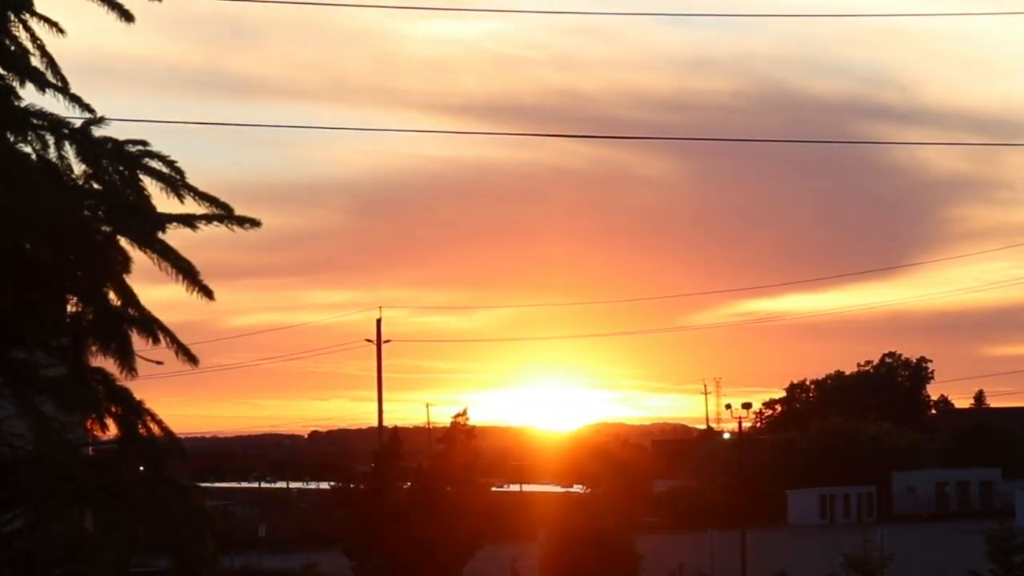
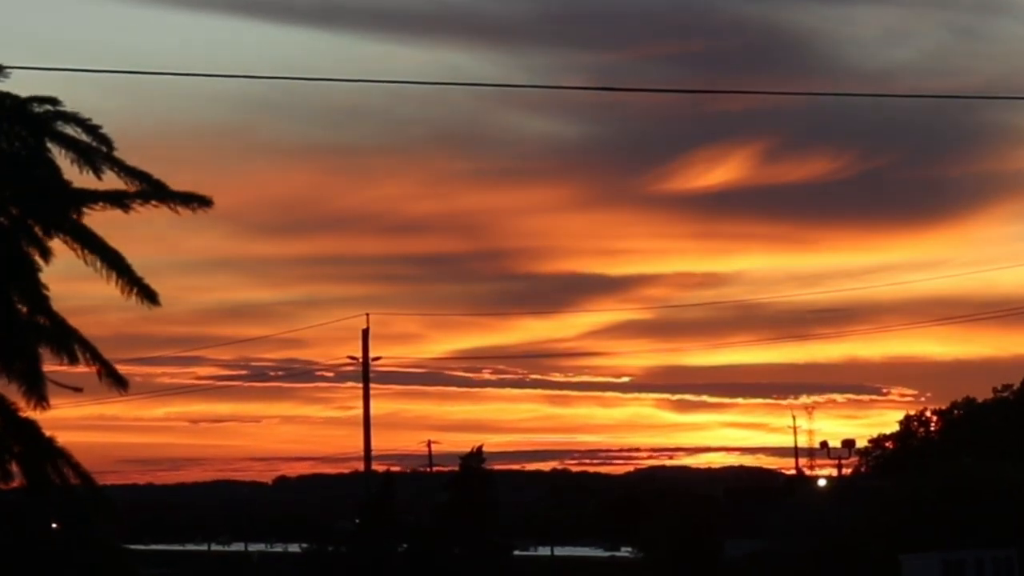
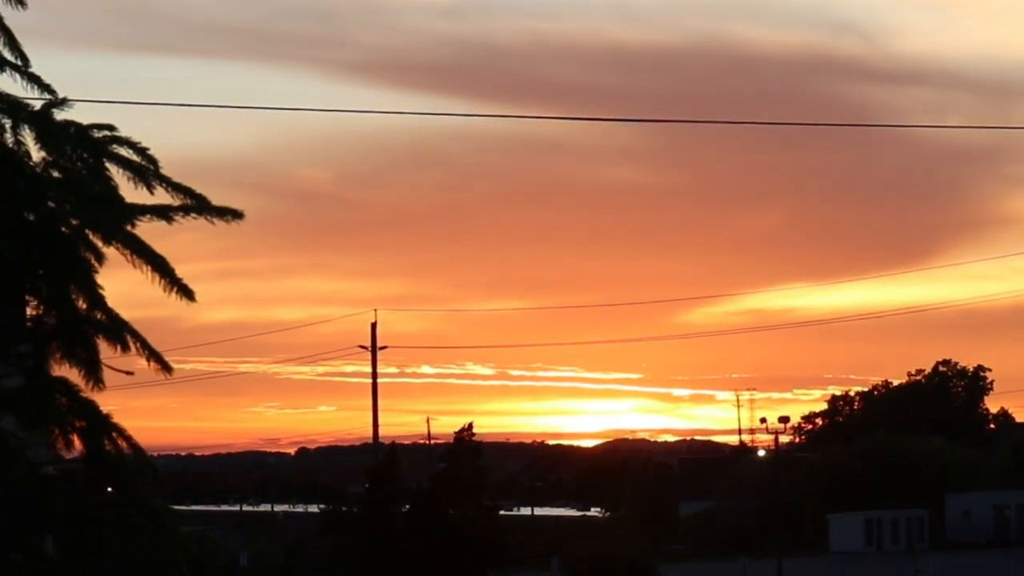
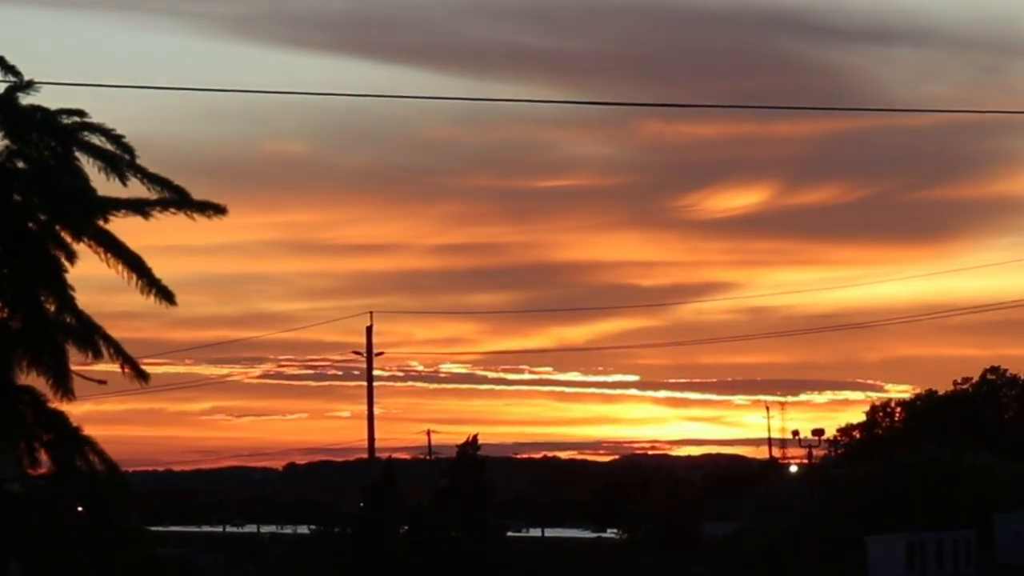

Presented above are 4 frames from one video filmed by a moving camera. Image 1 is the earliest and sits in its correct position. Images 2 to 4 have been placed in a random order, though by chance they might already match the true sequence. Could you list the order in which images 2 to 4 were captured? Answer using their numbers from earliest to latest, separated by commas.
3, 4, 2
